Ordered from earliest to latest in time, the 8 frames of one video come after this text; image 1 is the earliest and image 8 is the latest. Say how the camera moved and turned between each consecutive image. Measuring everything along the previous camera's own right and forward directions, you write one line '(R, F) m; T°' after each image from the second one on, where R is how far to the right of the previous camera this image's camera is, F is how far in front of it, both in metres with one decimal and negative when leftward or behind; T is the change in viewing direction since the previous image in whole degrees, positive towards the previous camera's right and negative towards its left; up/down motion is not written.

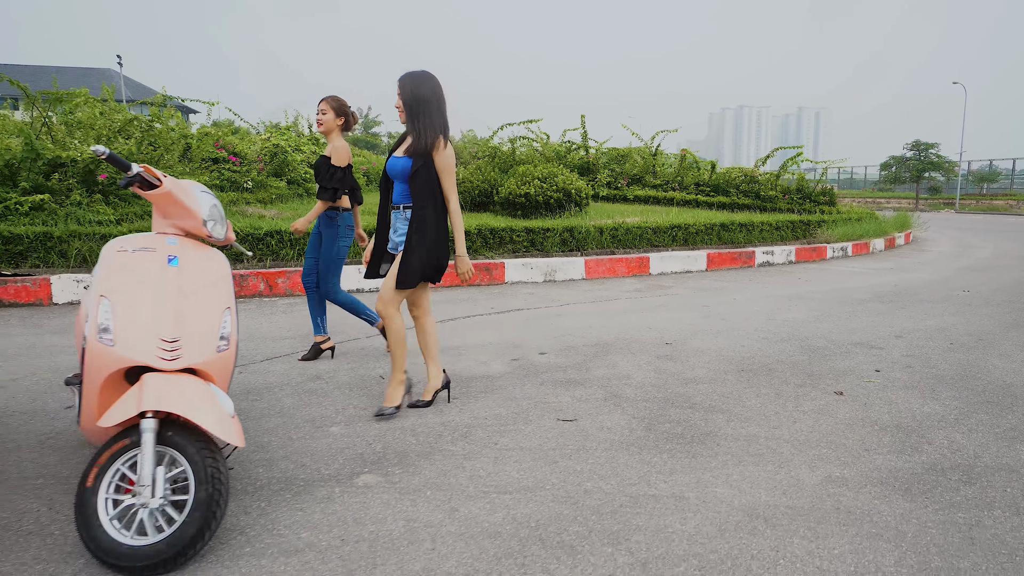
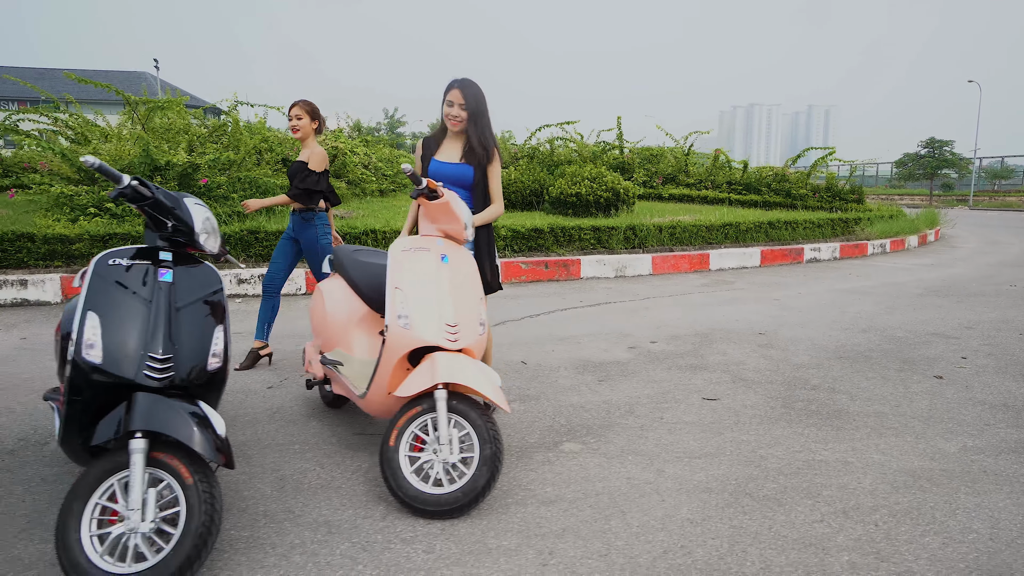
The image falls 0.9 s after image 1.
(-1.0, -0.4) m; 0°
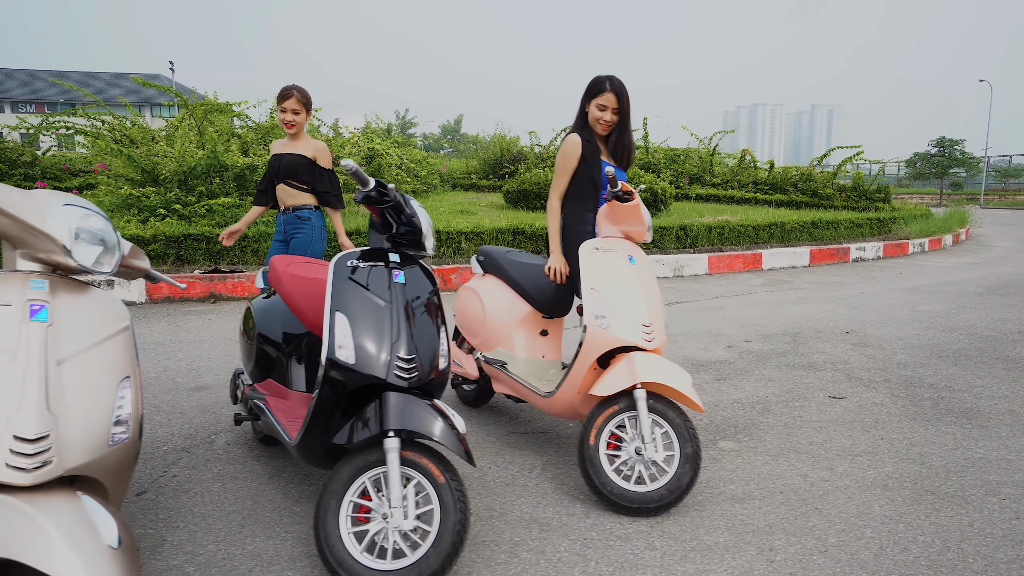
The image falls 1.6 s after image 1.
(-0.8, 0.0) m; 0°
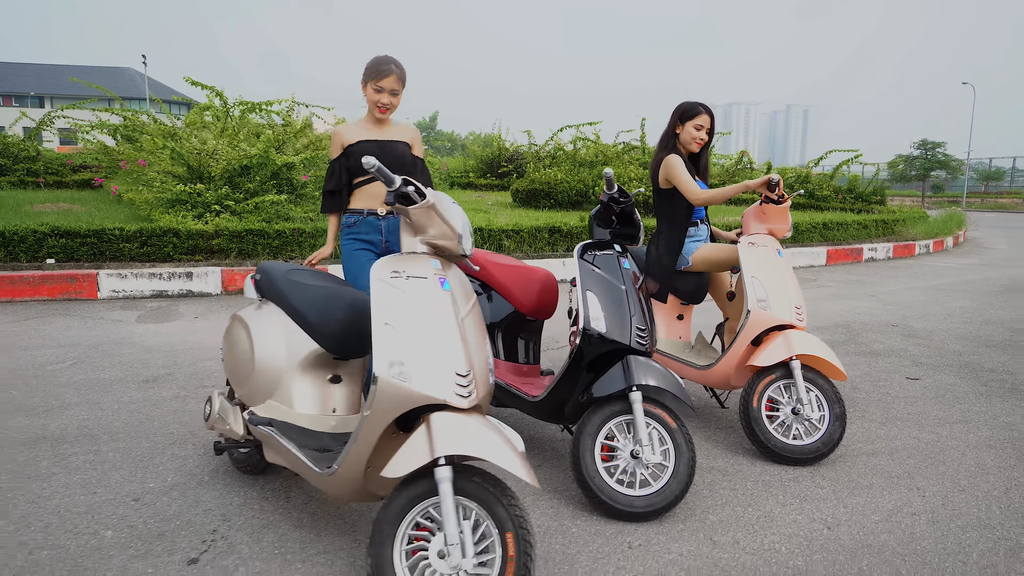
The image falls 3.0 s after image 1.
(-1.0, -0.5) m; +1°
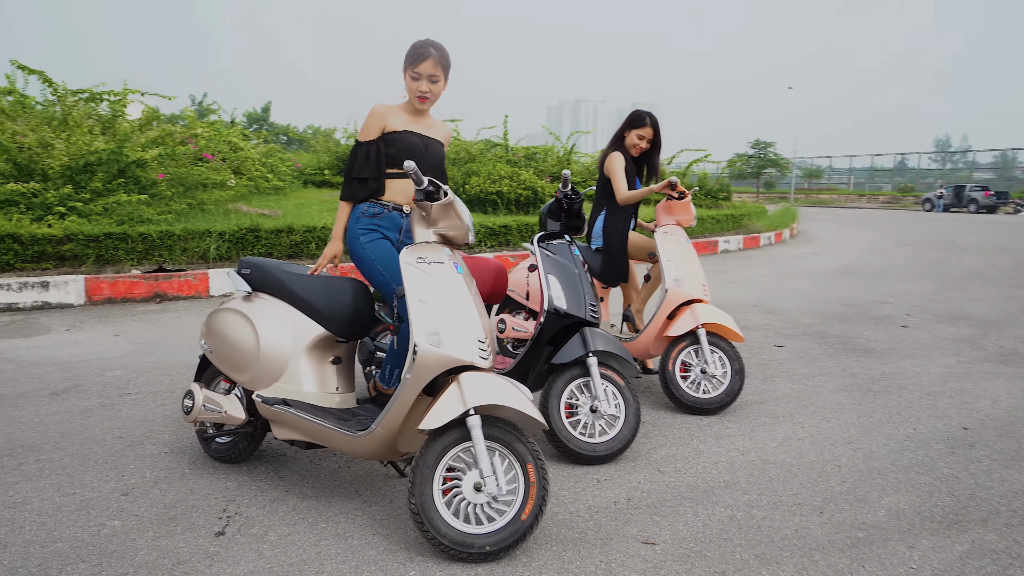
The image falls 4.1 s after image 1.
(-0.5, -0.4) m; +12°
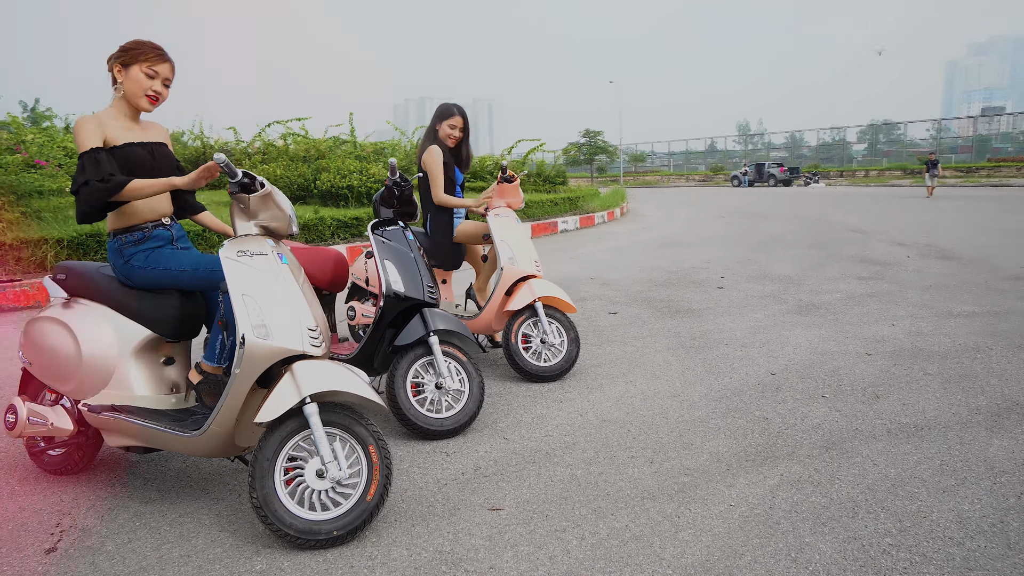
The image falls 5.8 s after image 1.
(+0.1, -0.1) m; +12°
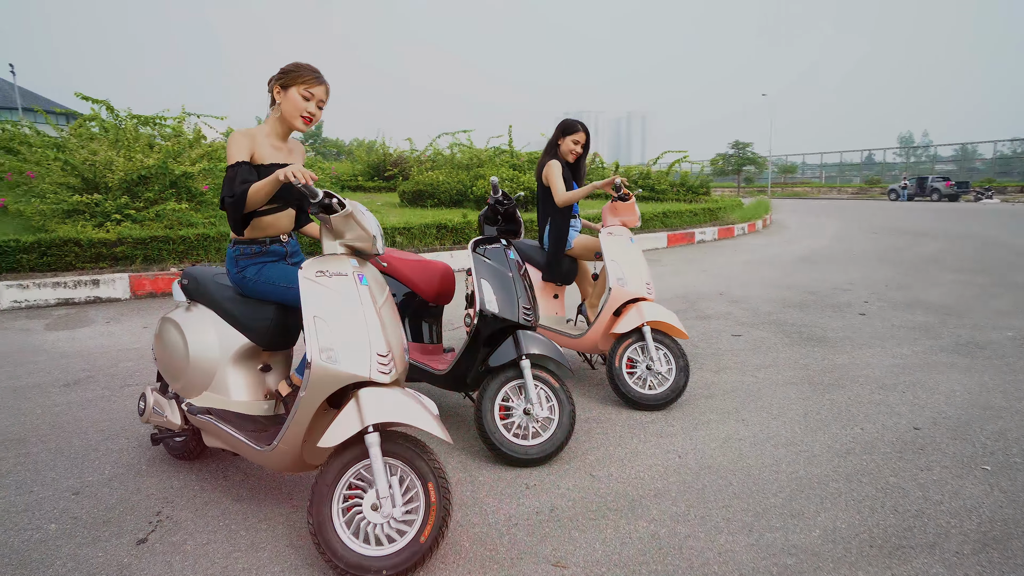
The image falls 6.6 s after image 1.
(+0.1, +0.2) m; -11°
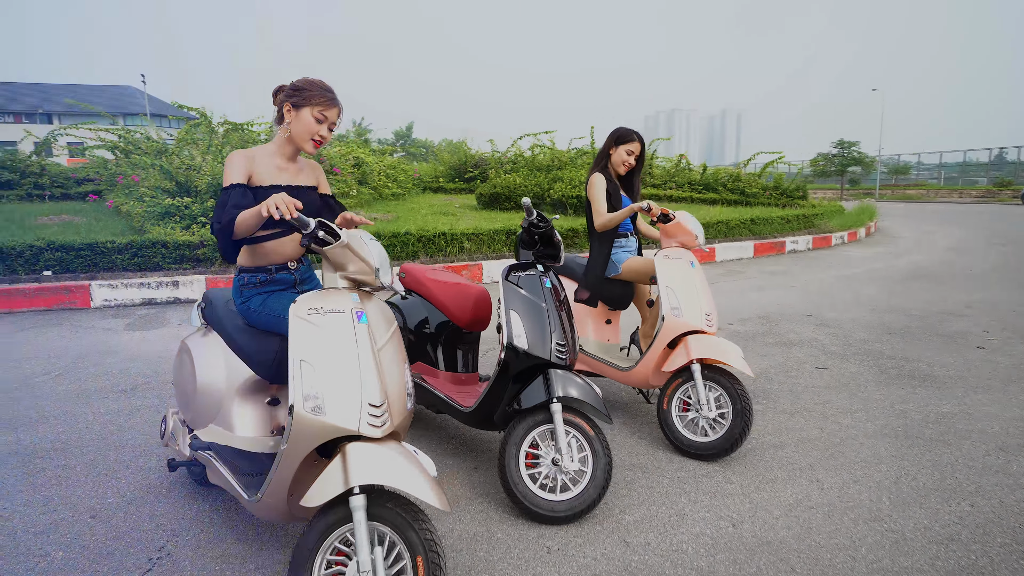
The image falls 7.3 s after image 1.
(+0.2, +0.3) m; -8°
